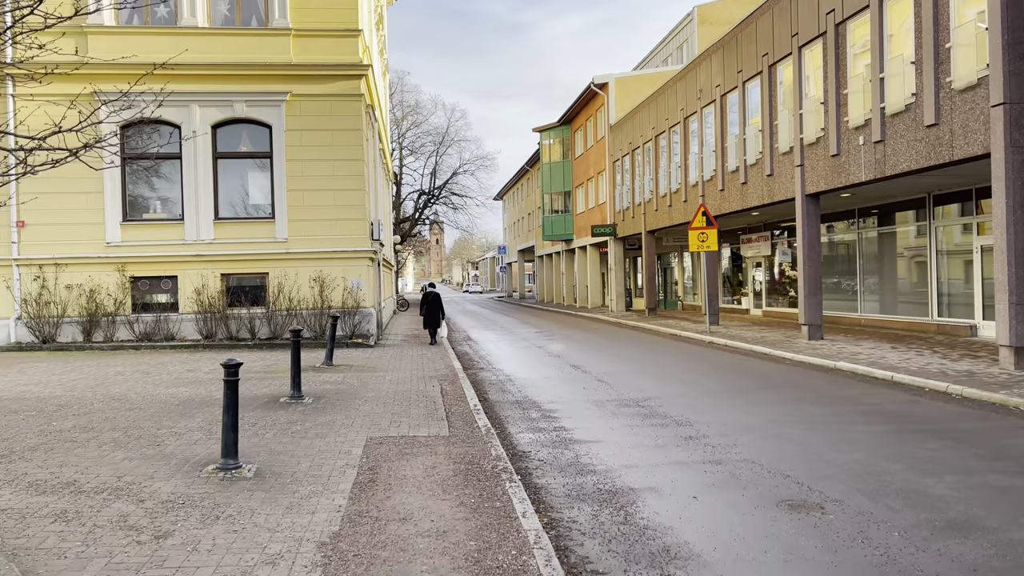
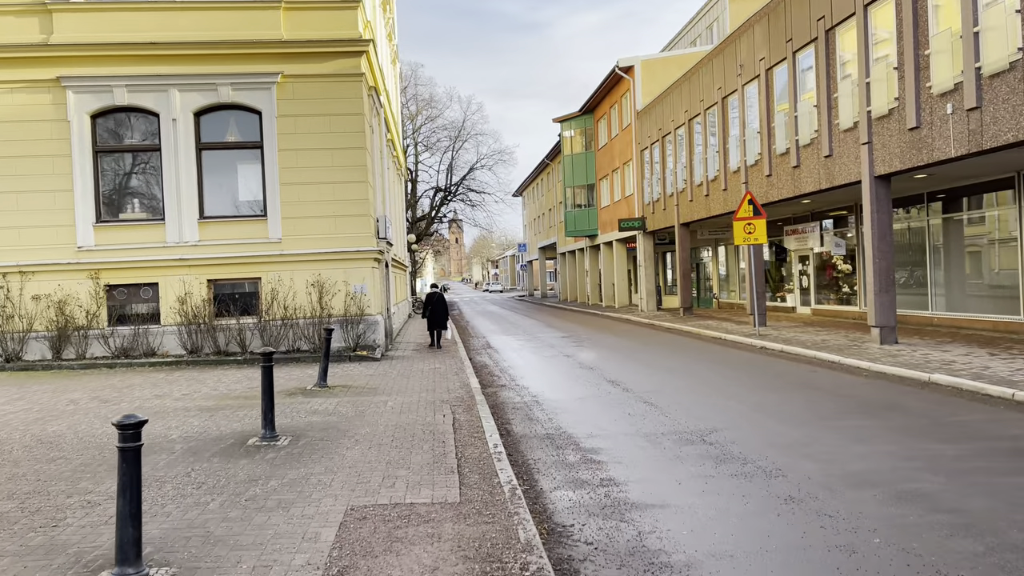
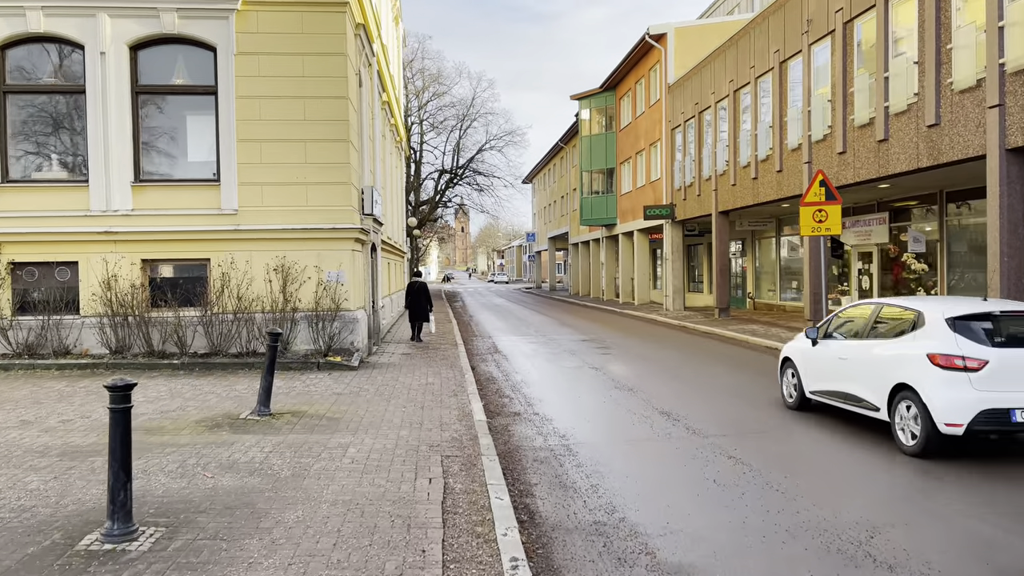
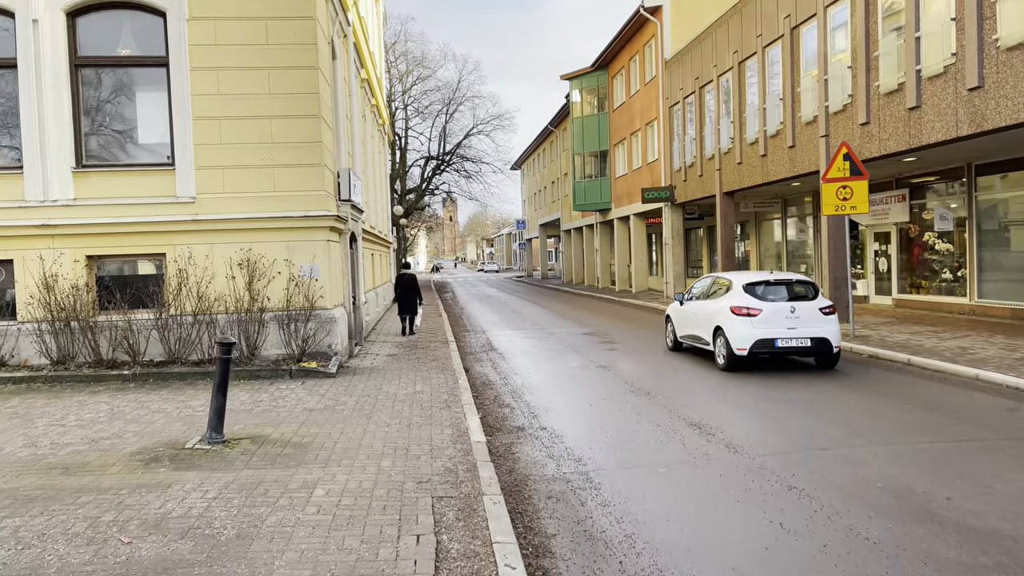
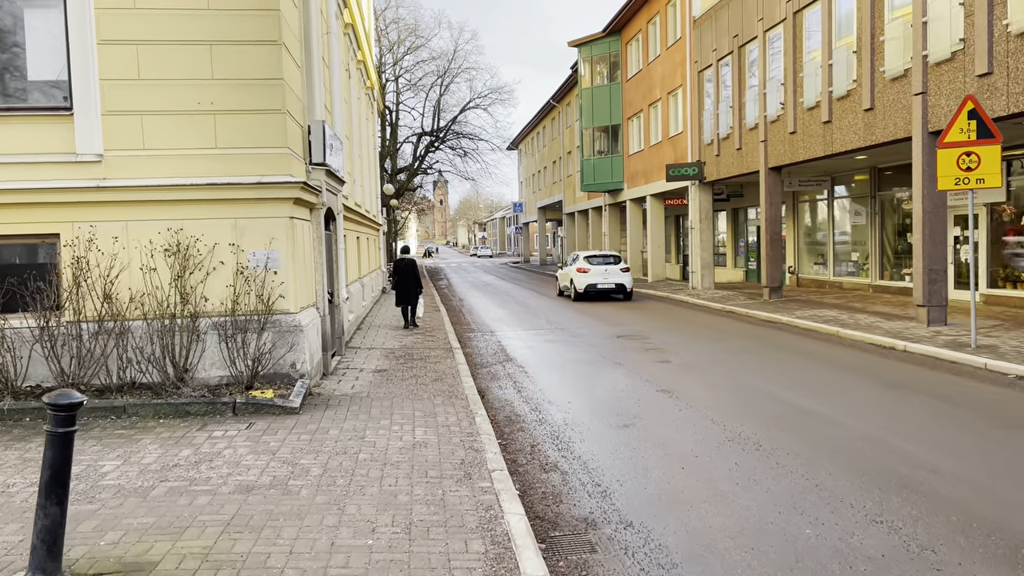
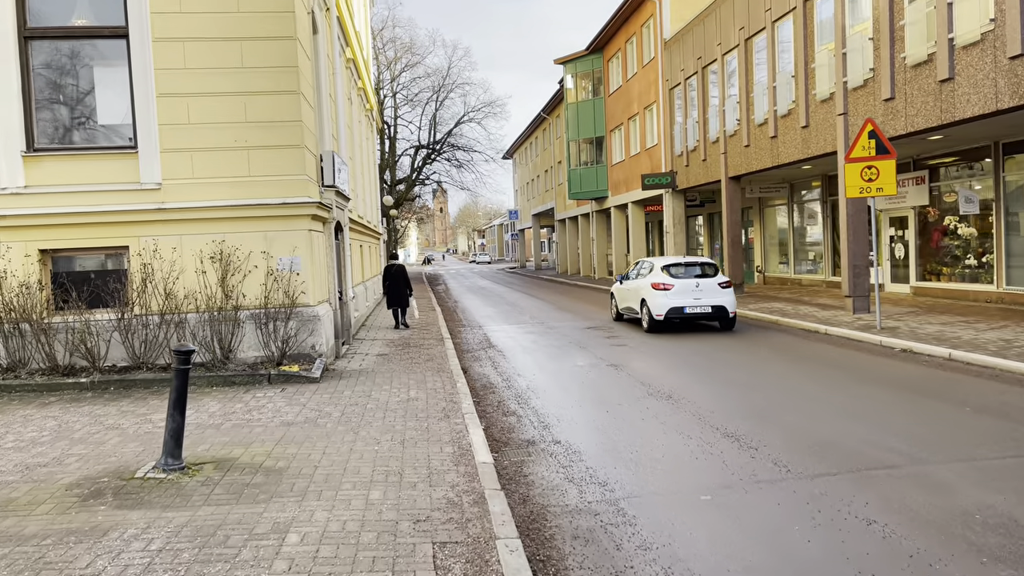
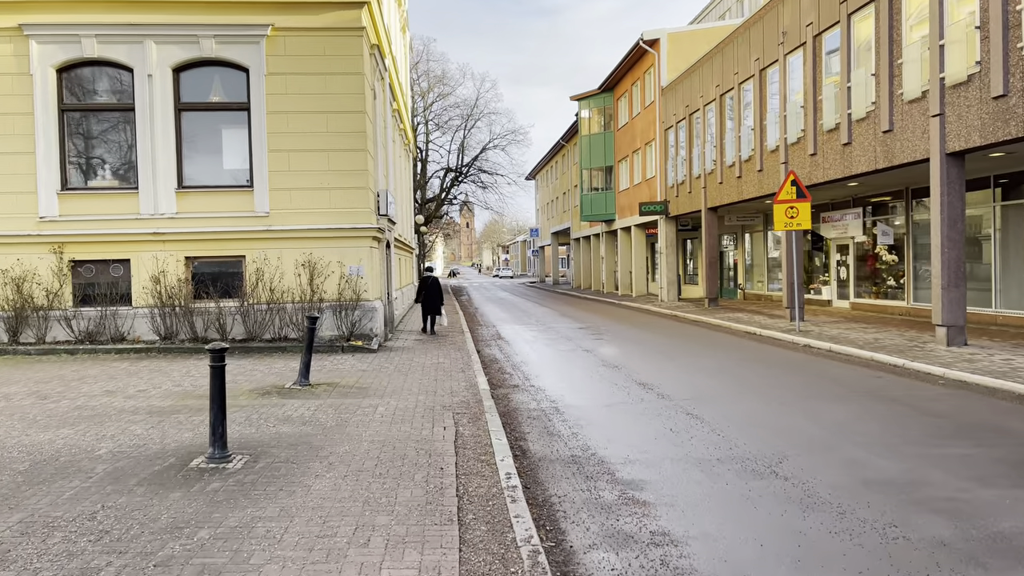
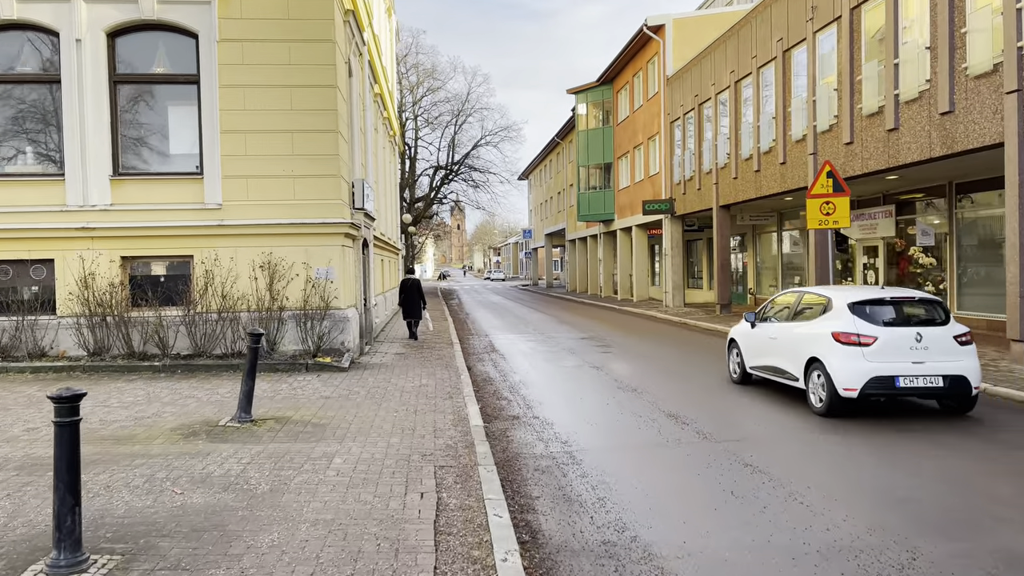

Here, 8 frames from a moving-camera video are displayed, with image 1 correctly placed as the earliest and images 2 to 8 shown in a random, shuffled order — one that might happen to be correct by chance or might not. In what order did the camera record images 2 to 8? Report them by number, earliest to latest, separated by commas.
2, 7, 3, 8, 4, 6, 5
